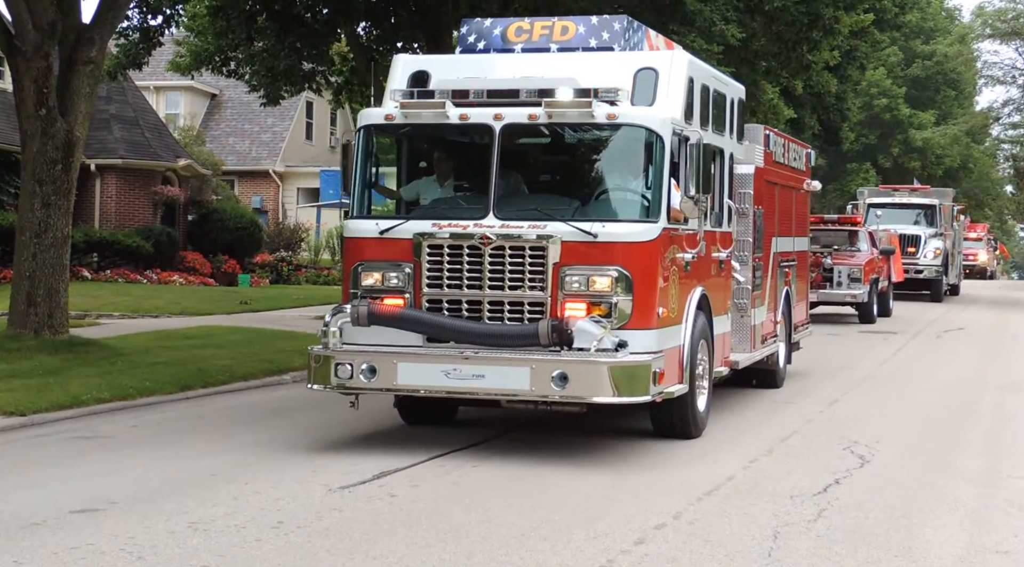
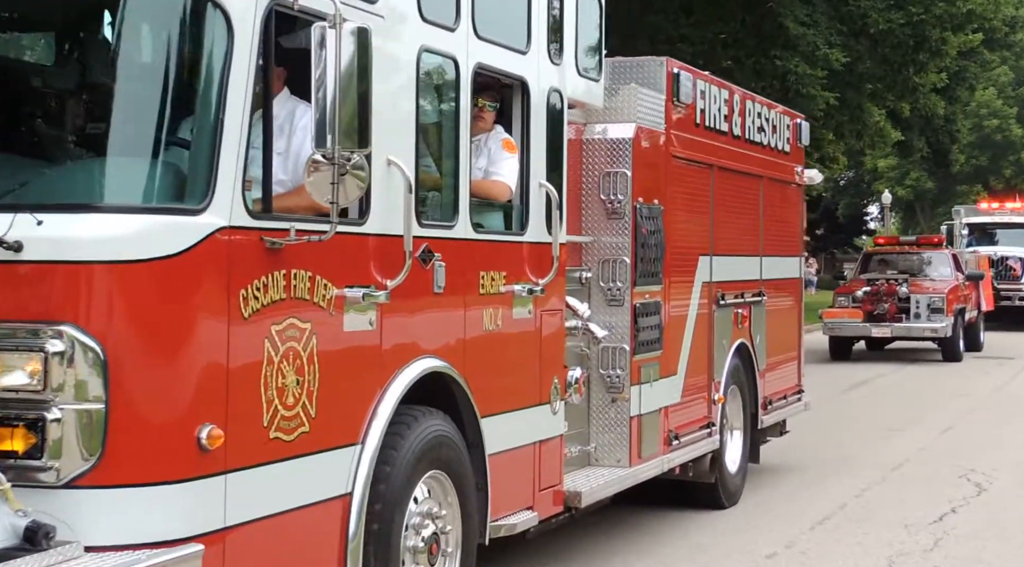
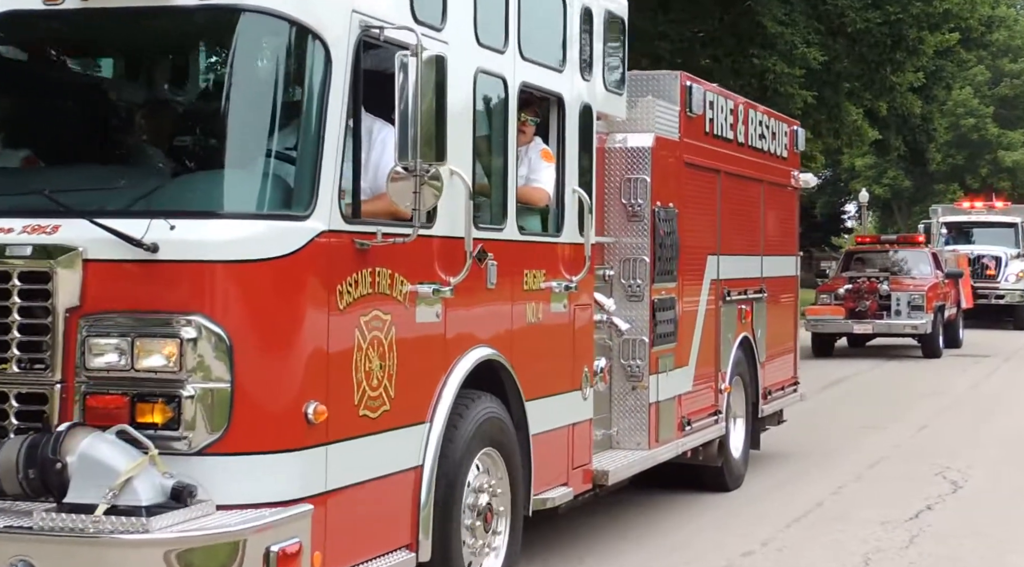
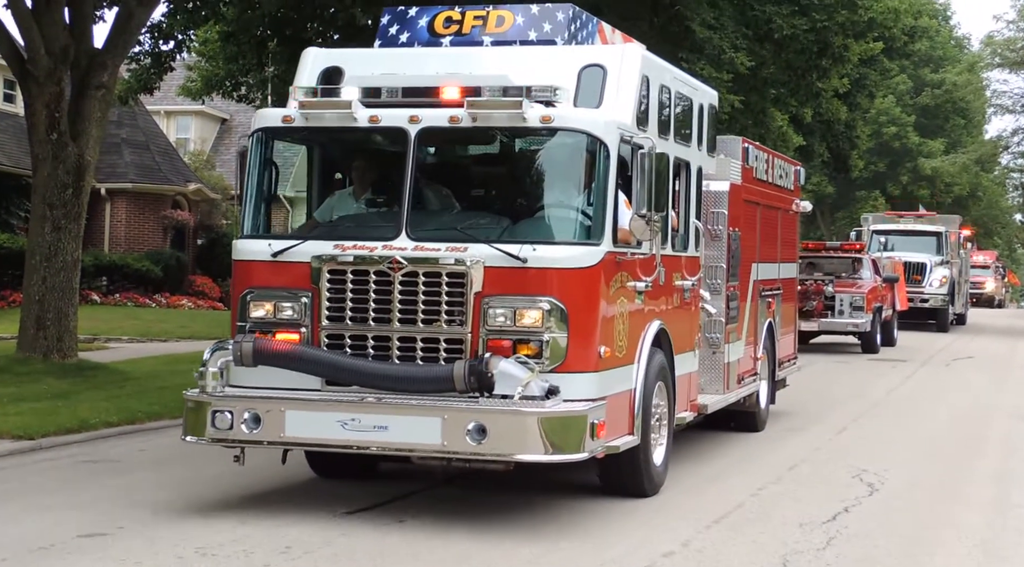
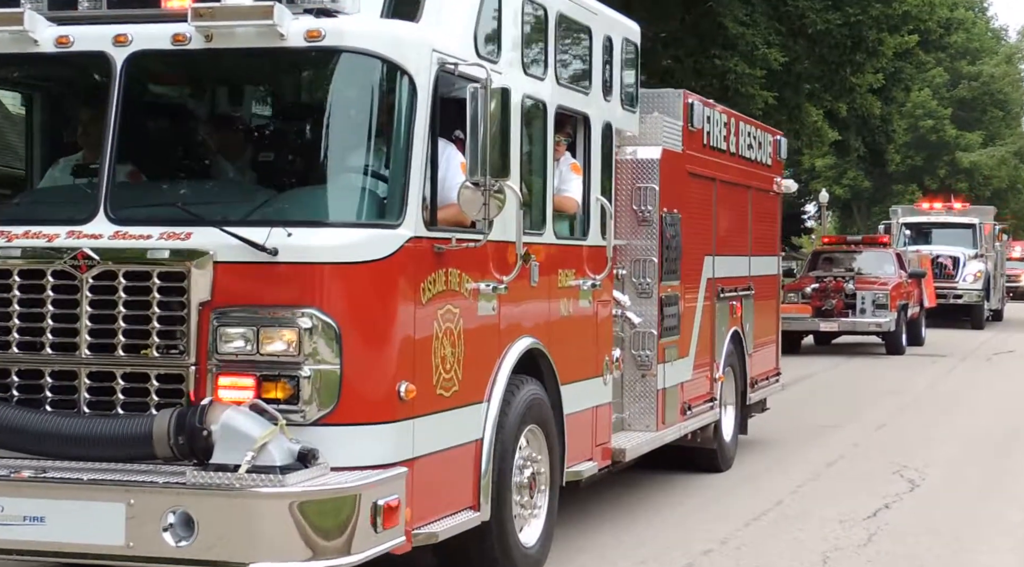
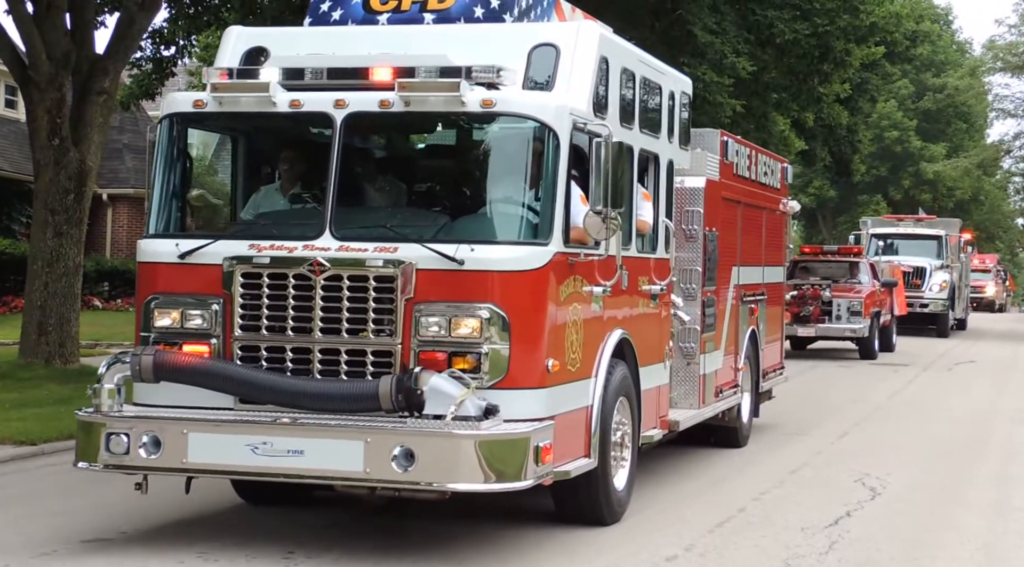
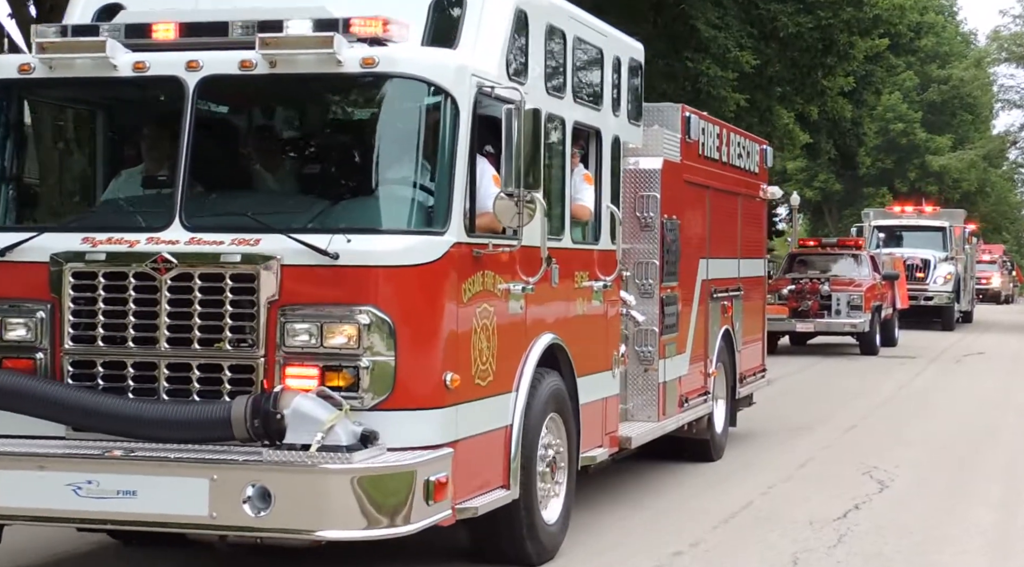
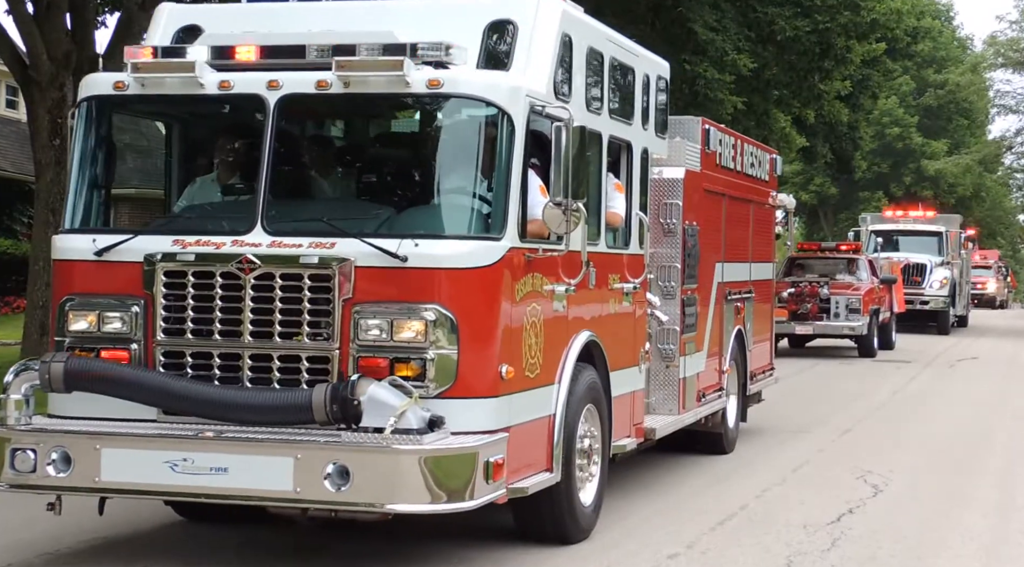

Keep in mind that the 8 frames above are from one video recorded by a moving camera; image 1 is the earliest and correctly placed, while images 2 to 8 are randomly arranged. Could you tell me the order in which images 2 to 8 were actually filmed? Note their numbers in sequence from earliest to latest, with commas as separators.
4, 6, 8, 7, 5, 3, 2
